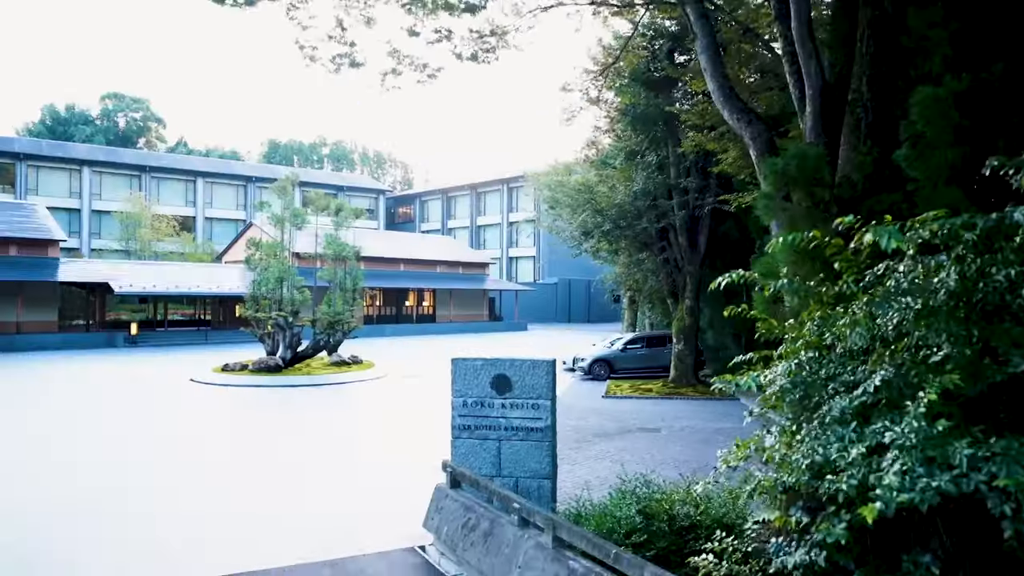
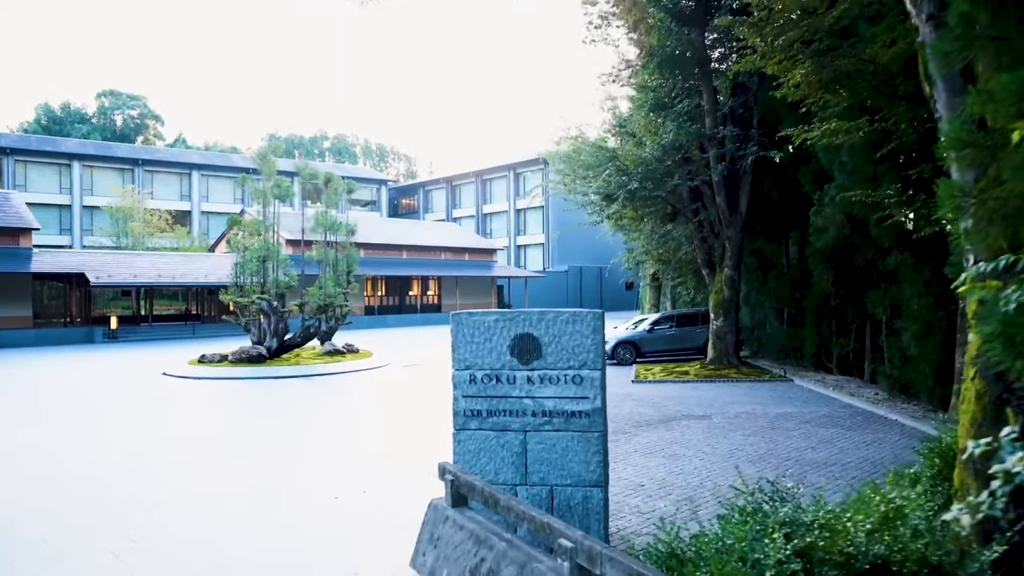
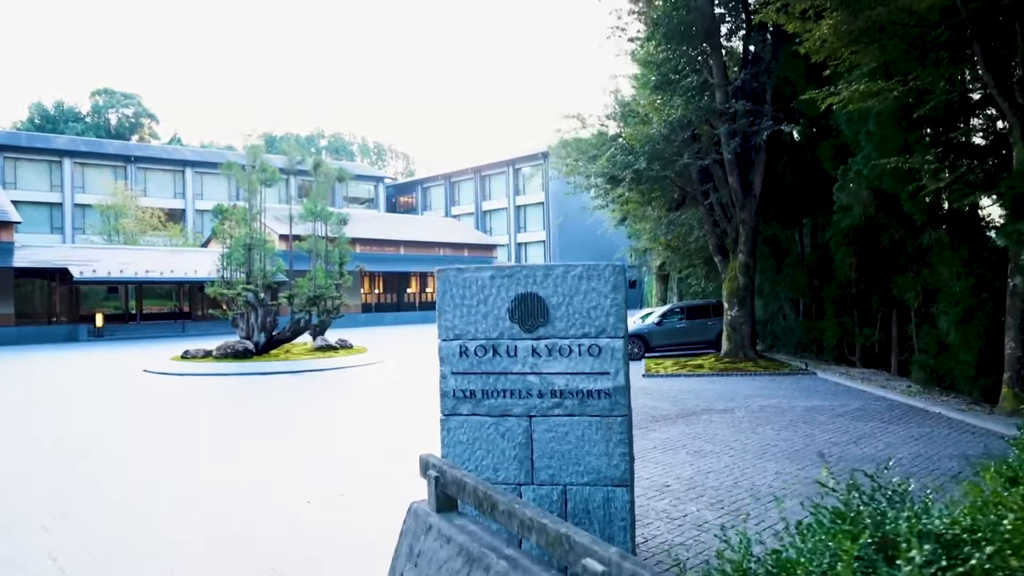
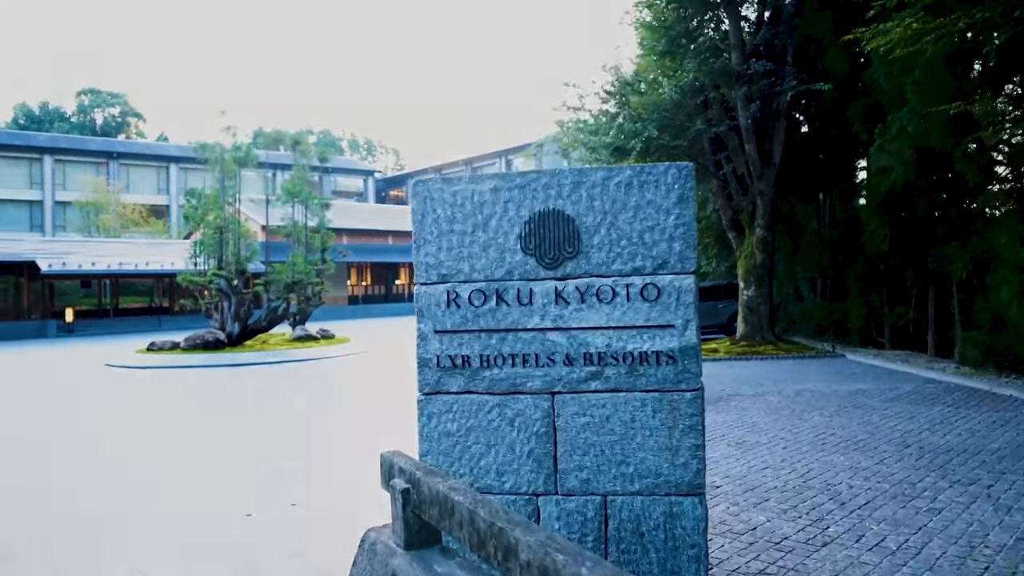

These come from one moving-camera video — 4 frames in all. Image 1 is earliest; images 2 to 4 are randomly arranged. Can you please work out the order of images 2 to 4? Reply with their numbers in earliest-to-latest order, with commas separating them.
2, 3, 4
